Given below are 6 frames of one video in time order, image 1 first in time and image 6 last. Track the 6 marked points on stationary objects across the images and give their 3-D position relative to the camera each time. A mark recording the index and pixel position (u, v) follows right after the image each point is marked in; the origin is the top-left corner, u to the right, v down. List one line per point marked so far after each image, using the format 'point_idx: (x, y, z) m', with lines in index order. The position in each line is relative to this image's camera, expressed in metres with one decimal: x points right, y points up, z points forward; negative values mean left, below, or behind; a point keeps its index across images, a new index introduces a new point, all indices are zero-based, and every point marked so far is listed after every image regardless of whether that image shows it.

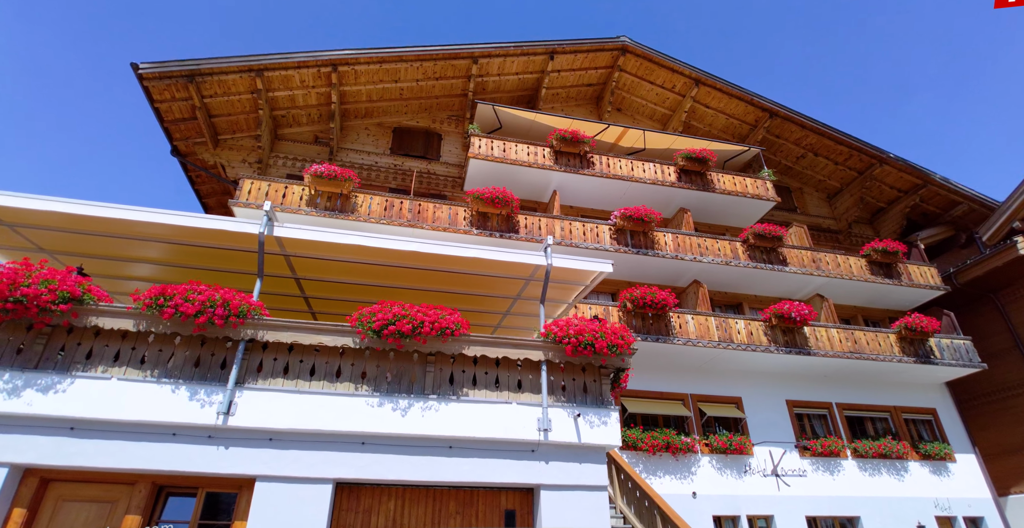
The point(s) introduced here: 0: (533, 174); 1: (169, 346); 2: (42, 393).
0: (+0.6, +2.9, +15.9) m
1: (-4.6, -1.1, +6.9) m
2: (-5.8, -1.7, +6.4) m
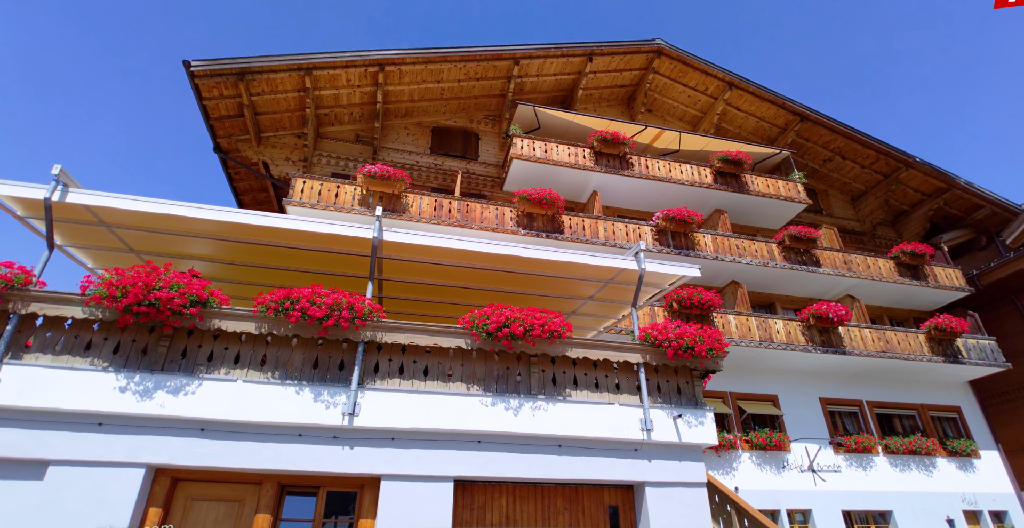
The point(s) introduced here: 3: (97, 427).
0: (+2.0, +2.9, +16.1) m
1: (-3.0, -1.2, +7.1) m
2: (-4.2, -1.7, +6.5) m
3: (-5.0, -2.1, +6.4) m
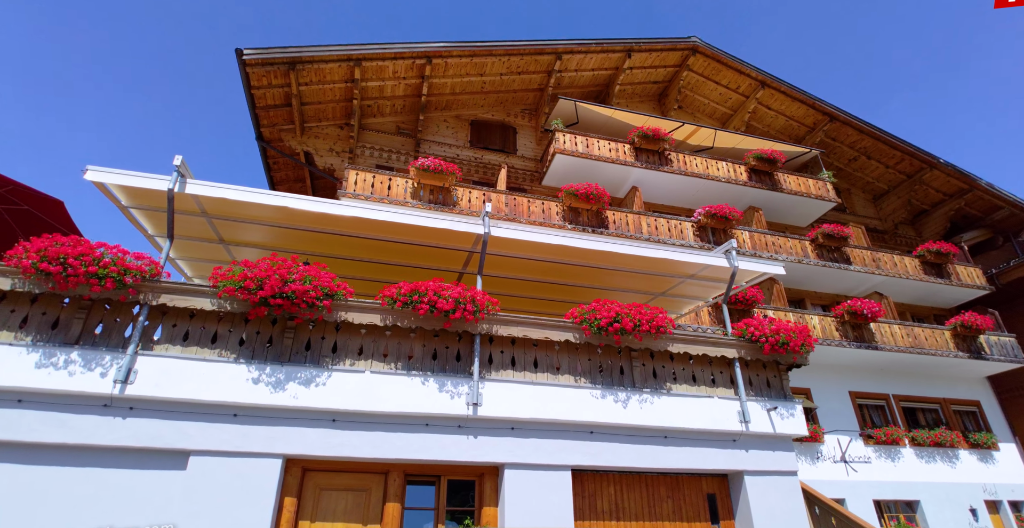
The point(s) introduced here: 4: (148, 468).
0: (+3.4, +3.1, +16.3) m
1: (-1.5, -1.1, +7.2) m
2: (-2.6, -1.6, +6.6) m
3: (-3.5, -2.0, +6.4) m
4: (-4.4, -2.5, +6.1) m
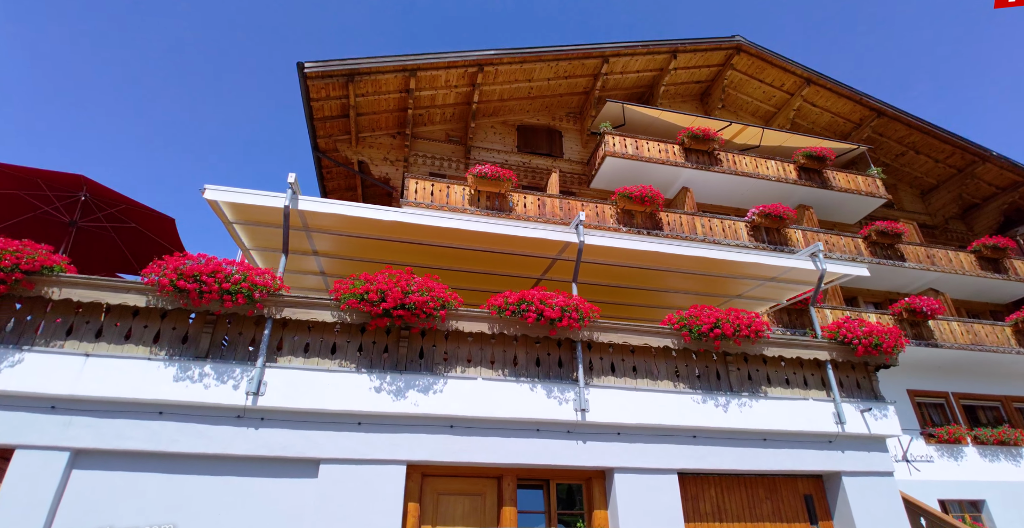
0: (+5.0, +3.0, +16.3) m
1: (0.0, -1.2, +7.3) m
2: (-1.2, -1.8, +6.8) m
3: (-2.0, -2.2, +6.7) m
4: (-2.9, -2.7, +6.4) m
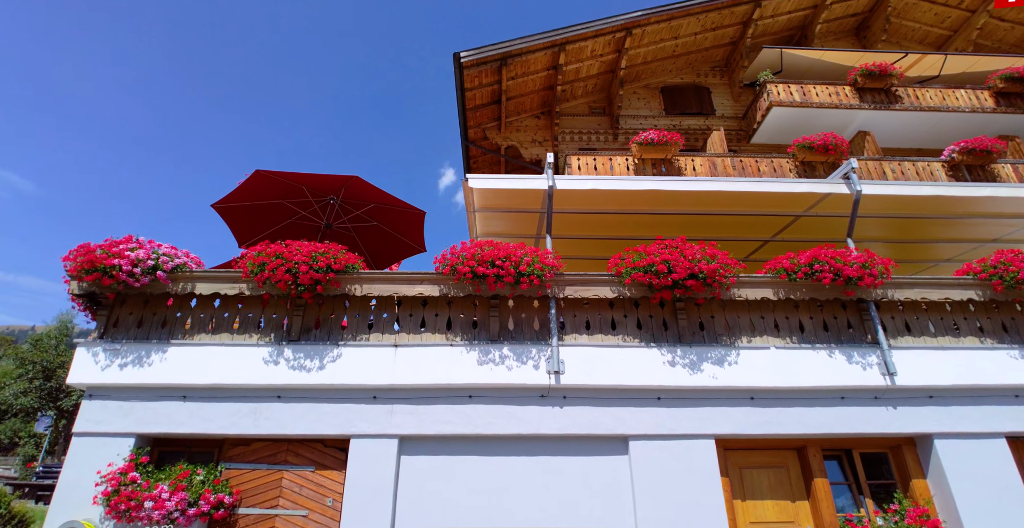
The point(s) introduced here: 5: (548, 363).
0: (+9.7, +4.4, +14.8) m
1: (+3.9, -0.6, +6.8) m
2: (+2.7, -1.3, +6.5) m
3: (+1.9, -1.8, +6.5) m
4: (+1.0, -2.4, +6.3) m
5: (+0.5, -1.3, +6.5) m
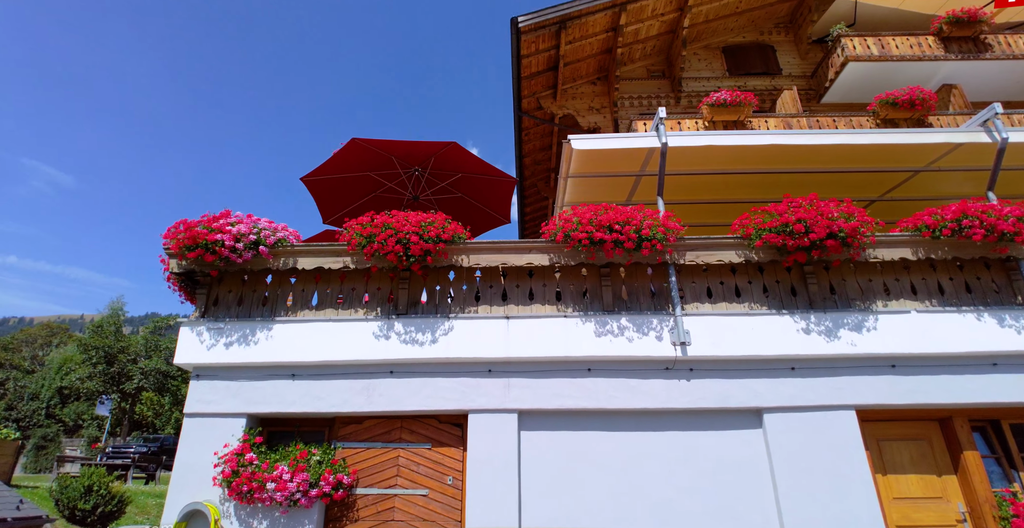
0: (+11.4, +5.4, +13.8) m
1: (+5.4, -0.1, +6.2) m
2: (+4.2, -0.8, +6.0) m
3: (+3.4, -1.3, +6.0) m
4: (+2.6, -2.0, +5.9) m
5: (+2.0, -0.8, +6.1) m
